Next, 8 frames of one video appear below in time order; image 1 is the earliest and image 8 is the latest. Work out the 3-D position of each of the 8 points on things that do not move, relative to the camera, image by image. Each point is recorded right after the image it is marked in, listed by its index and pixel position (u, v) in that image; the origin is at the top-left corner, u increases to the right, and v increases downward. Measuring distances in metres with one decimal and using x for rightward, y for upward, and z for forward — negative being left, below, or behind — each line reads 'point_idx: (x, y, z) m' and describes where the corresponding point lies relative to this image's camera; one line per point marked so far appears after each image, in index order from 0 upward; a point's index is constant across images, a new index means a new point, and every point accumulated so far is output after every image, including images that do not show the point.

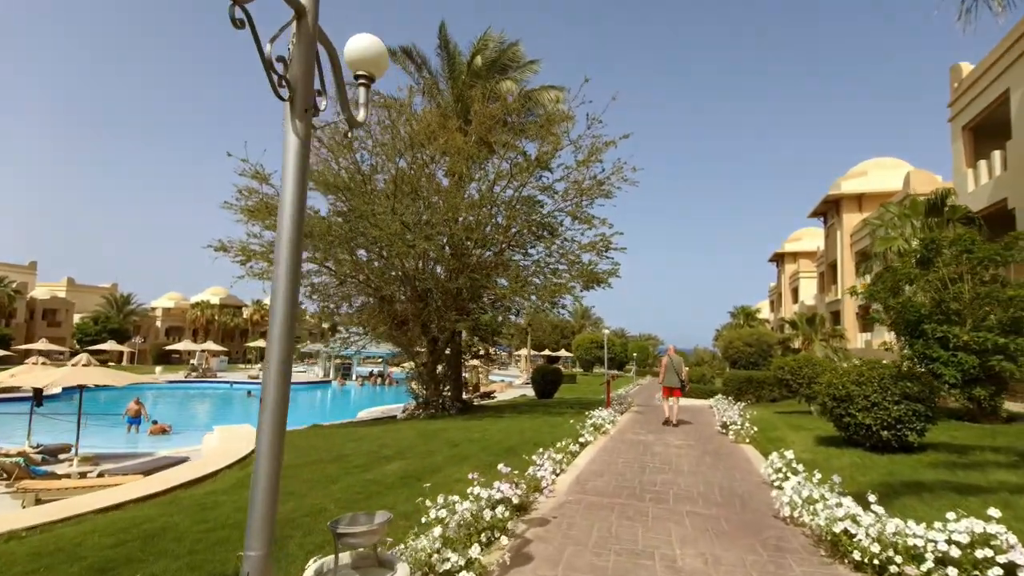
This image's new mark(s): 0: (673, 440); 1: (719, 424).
0: (+3.6, -3.4, +11.7) m
1: (+5.4, -3.6, +13.7) m
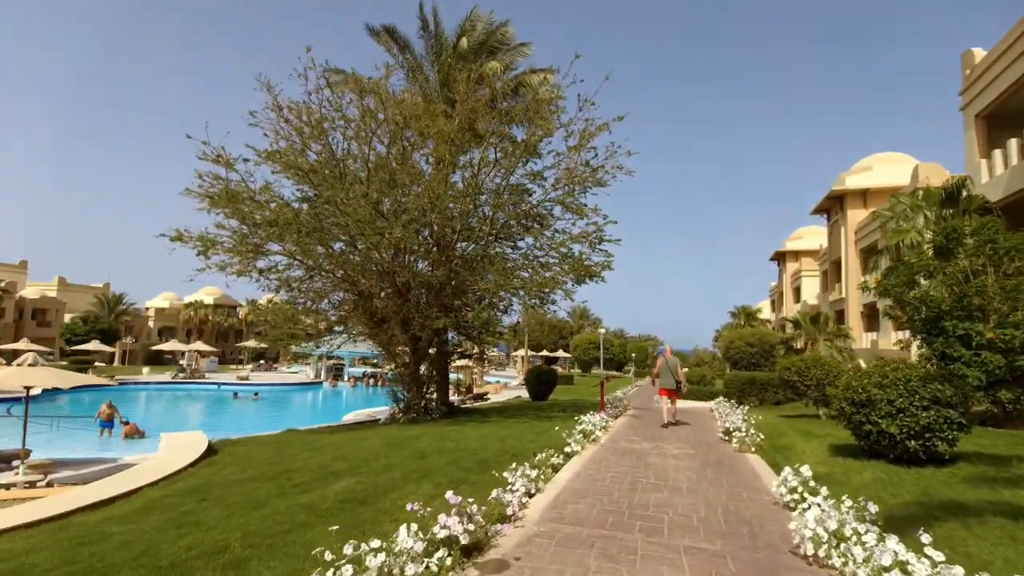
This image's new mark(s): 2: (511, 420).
0: (+3.2, -3.2, +10.5) m
1: (+5.0, -3.4, +12.5) m
2: (-0.1, -3.9, +15.5) m
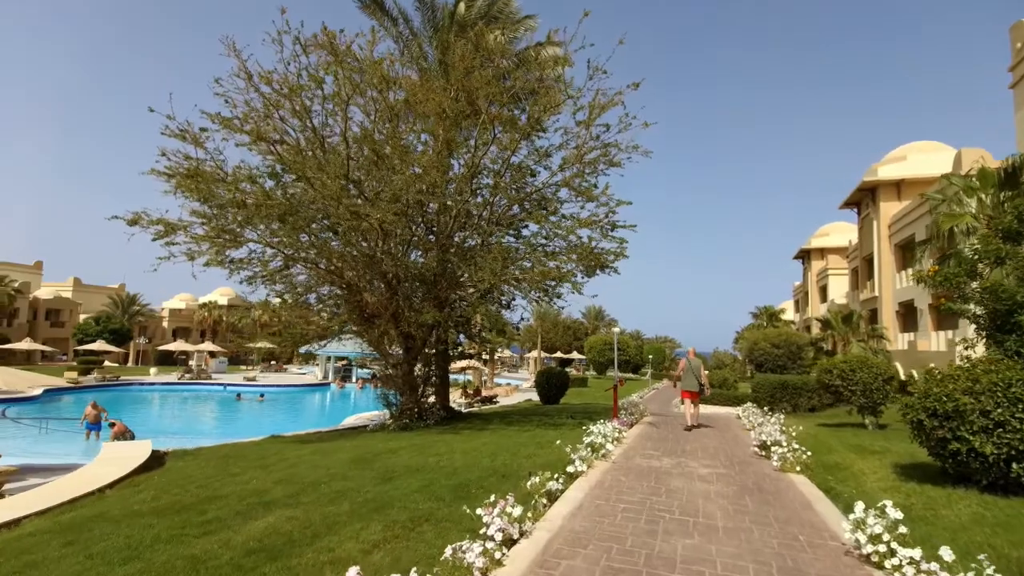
0: (+3.1, -2.9, +8.7) m
1: (+4.9, -3.2, +10.6) m
2: (0.0, -3.6, +13.8) m
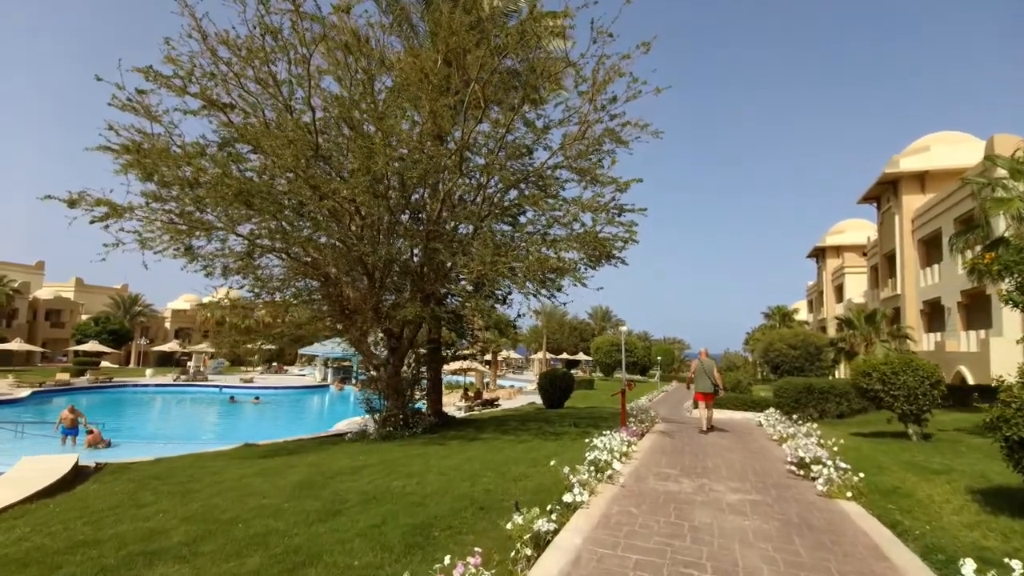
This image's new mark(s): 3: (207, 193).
0: (+2.9, -2.7, +7.1) m
1: (+4.8, -2.9, +9.0) m
2: (-0.1, -3.5, +12.3) m
3: (-6.1, +2.0, +10.6) m
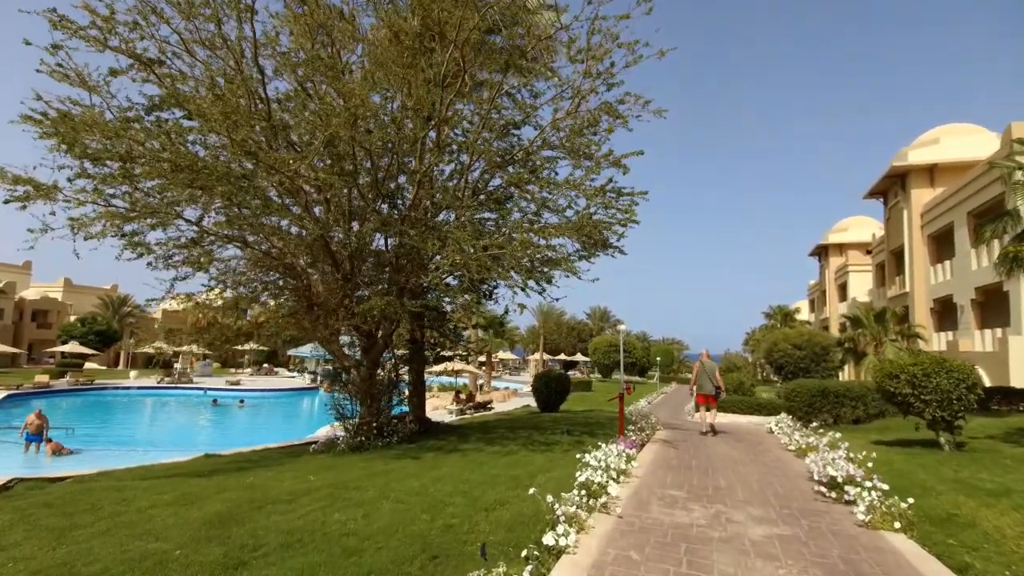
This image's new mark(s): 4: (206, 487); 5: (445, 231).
0: (+2.6, -2.6, +5.8) m
1: (+4.5, -2.8, +7.7) m
2: (-0.4, -3.3, +10.9) m
3: (-6.5, +2.1, +9.3) m
4: (-4.1, -2.6, +7.0) m
5: (-1.4, +1.2, +11.3) m
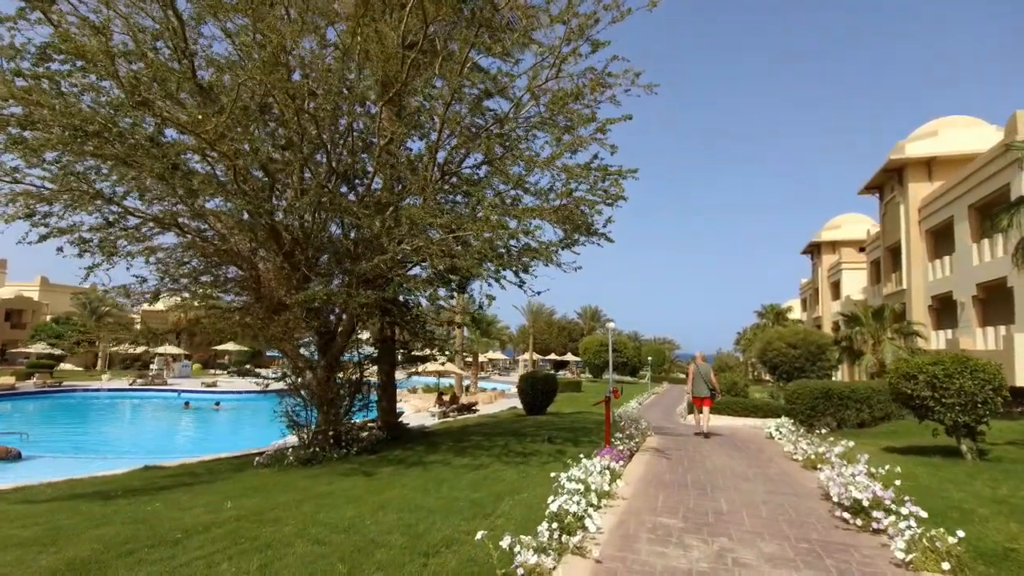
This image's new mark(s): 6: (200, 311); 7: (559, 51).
0: (+2.1, -2.4, +4.6) m
1: (+4.0, -2.6, +6.5) m
2: (-1.0, -3.1, +9.7) m
3: (-6.9, +2.3, +7.9) m
4: (-4.5, -2.4, +5.7) m
5: (-2.0, +1.4, +10.0) m
6: (-6.7, -0.4, +11.5) m
7: (+0.9, +4.6, +10.3) m
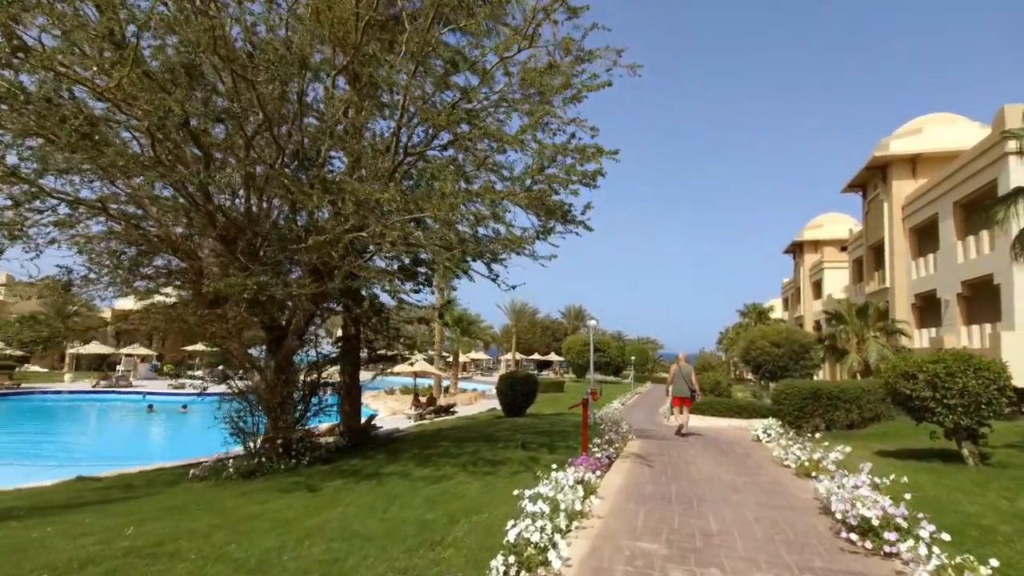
0: (+1.8, -2.3, +3.7) m
1: (+3.6, -2.5, +5.7) m
2: (-1.5, -3.0, +8.7) m
3: (-7.4, +2.4, +6.8) m
4: (-4.9, -2.3, +4.6) m
5: (-2.5, +1.5, +9.0) m
6: (-7.3, -0.3, +10.3) m
7: (+0.4, +4.7, +9.4) m
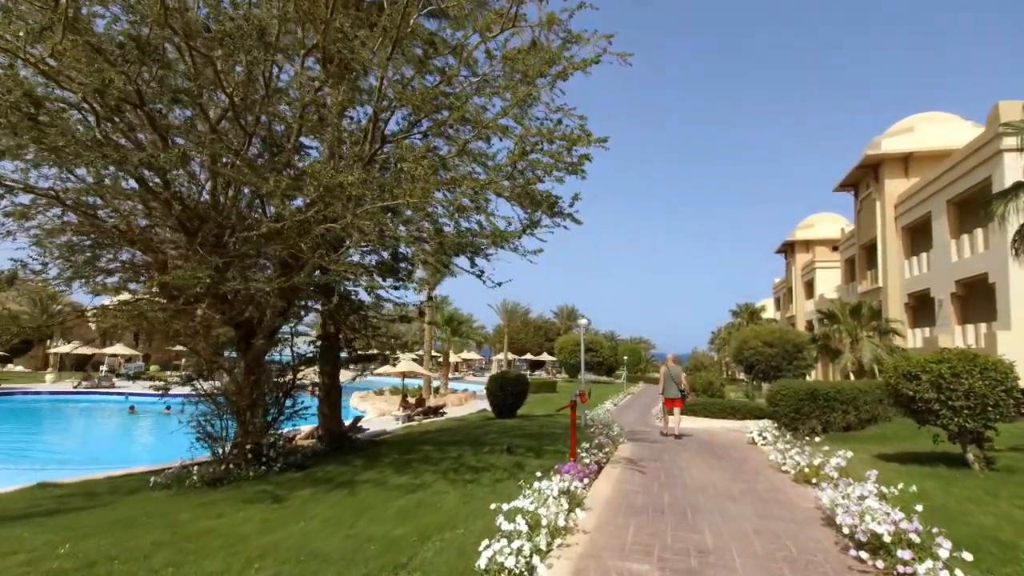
0: (+1.6, -2.2, +3.2) m
1: (+3.3, -2.4, +5.2) m
2: (-1.8, -2.9, +8.2) m
3: (-7.7, +2.5, +6.2) m
4: (-5.1, -2.2, +4.1) m
5: (-2.8, +1.6, +8.5) m
6: (-7.6, -0.2, +9.7) m
7: (+0.1, +4.8, +8.9) m
